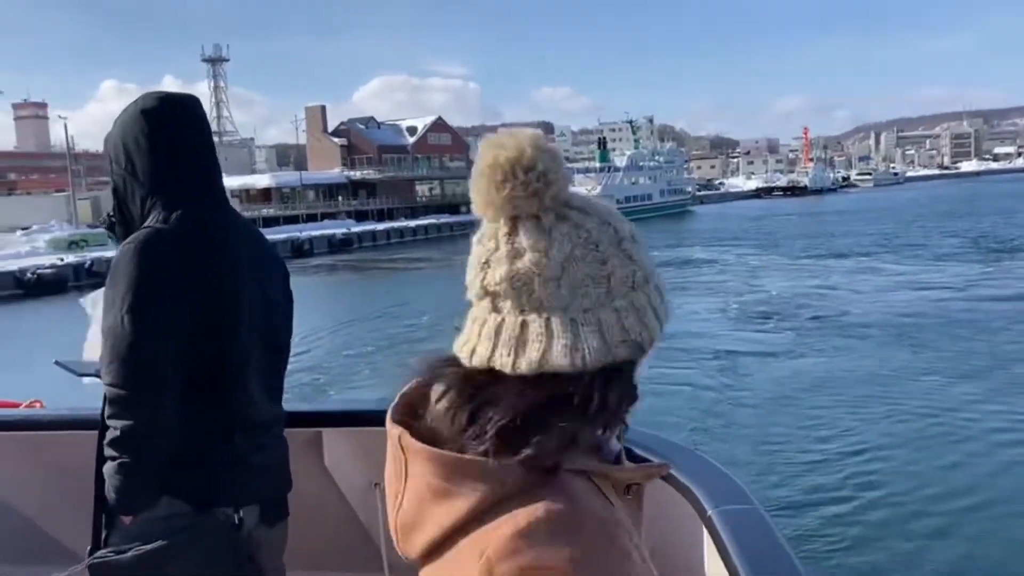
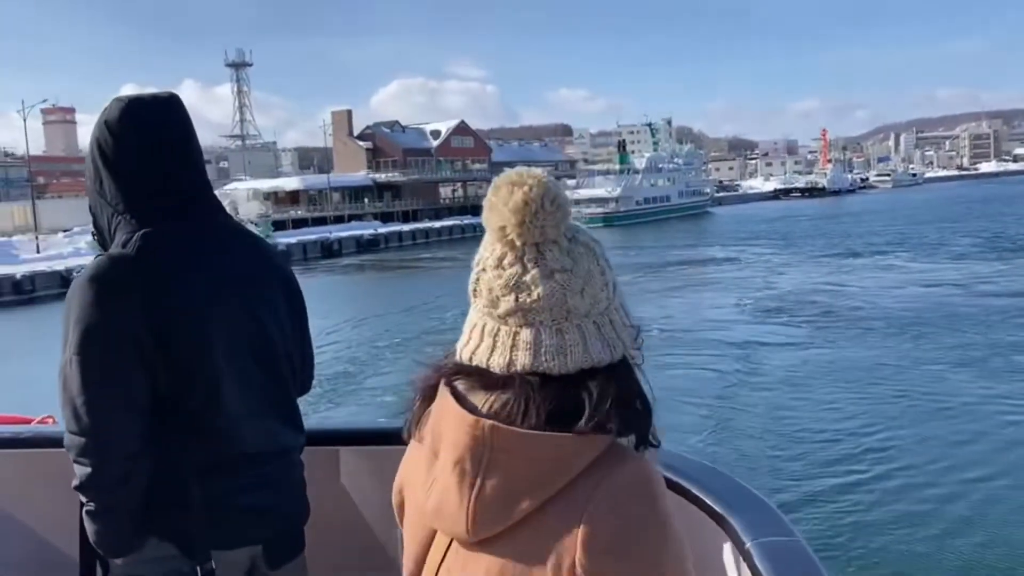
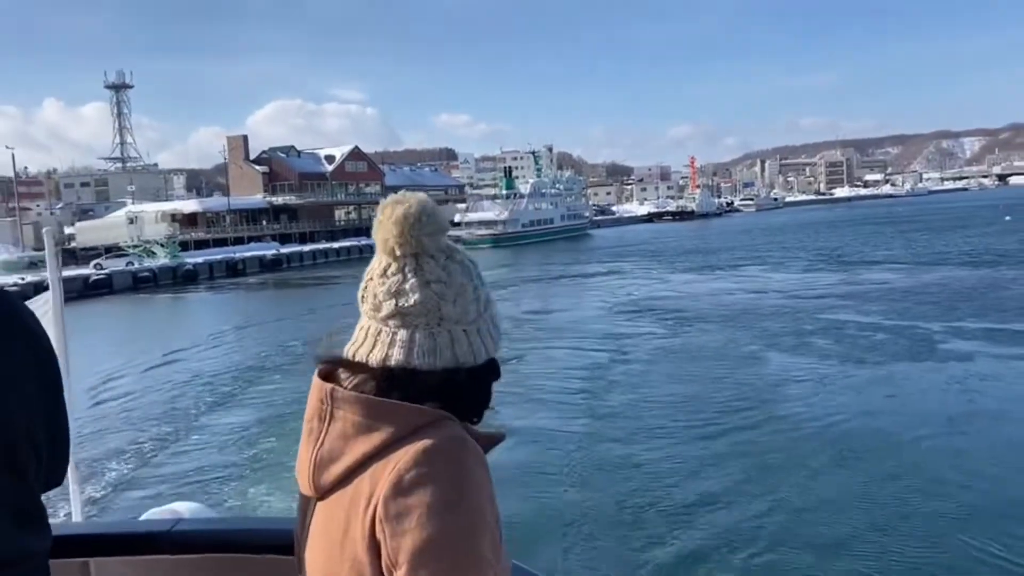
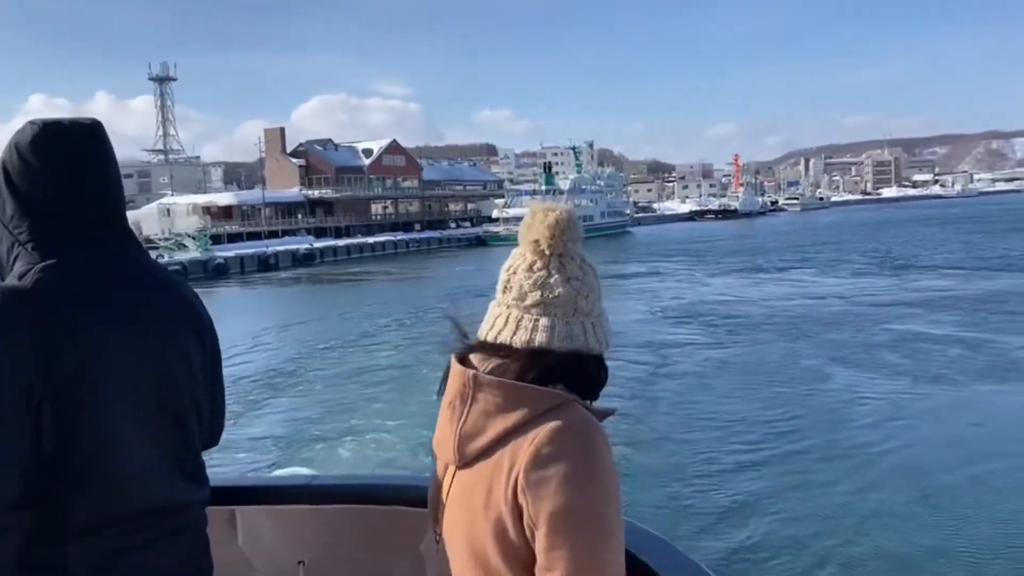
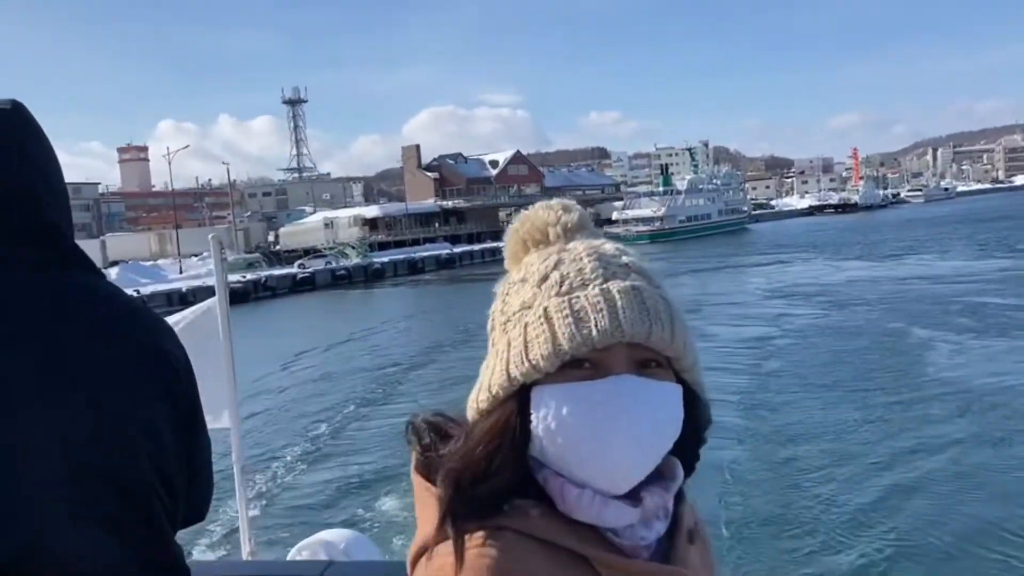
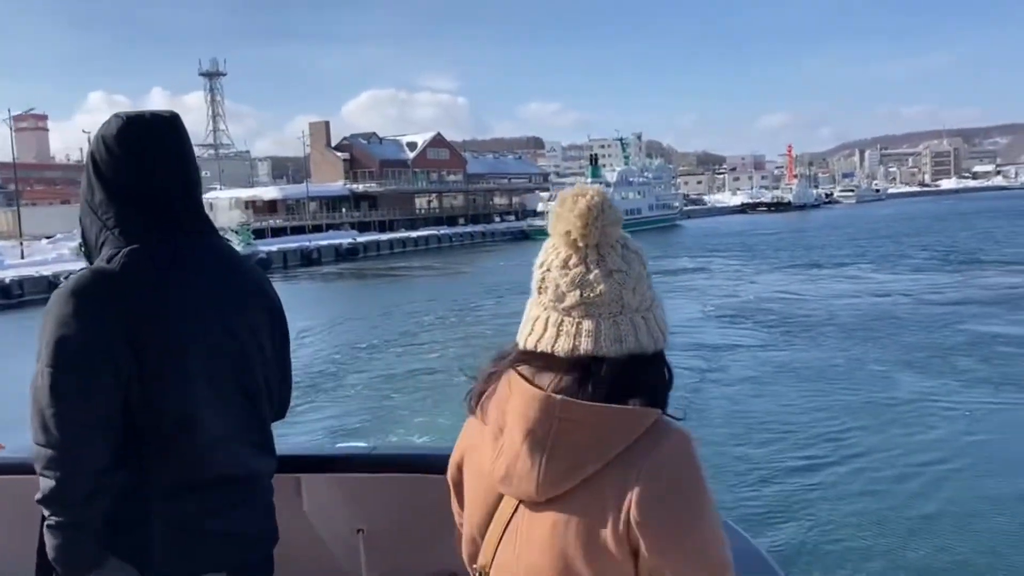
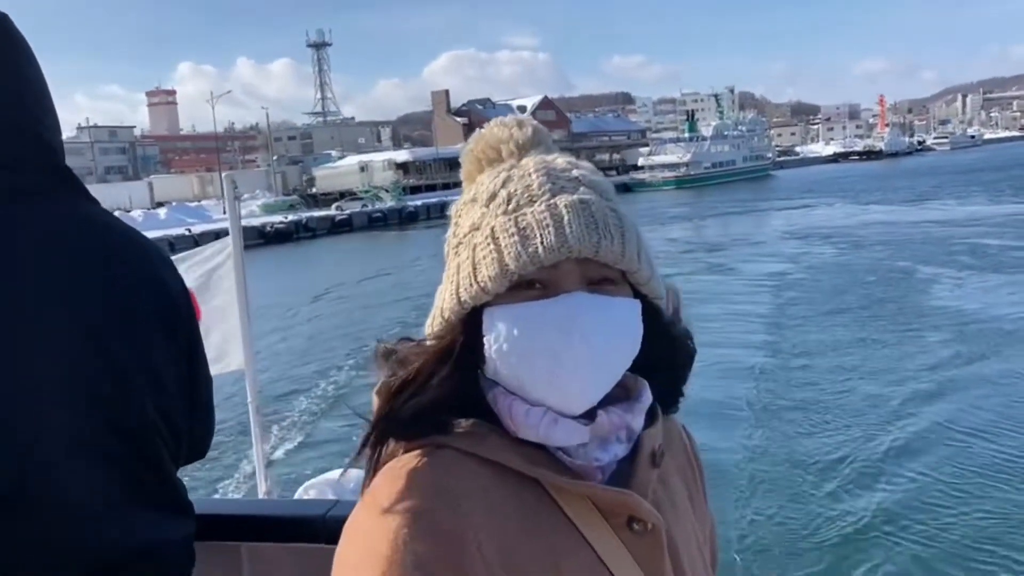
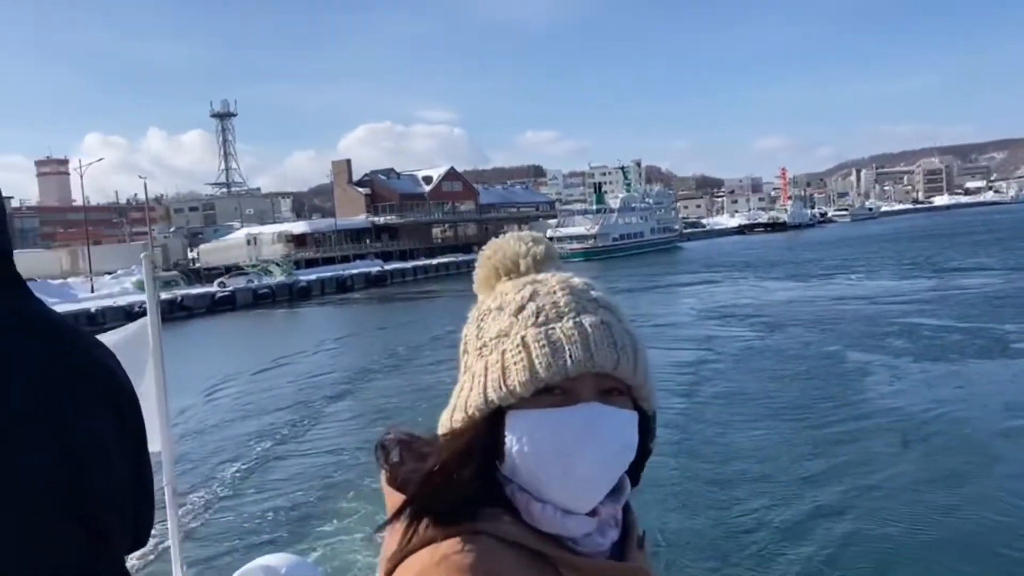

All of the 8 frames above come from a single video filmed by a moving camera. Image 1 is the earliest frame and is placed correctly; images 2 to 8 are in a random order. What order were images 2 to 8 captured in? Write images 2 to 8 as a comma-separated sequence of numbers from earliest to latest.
2, 6, 4, 3, 8, 5, 7
